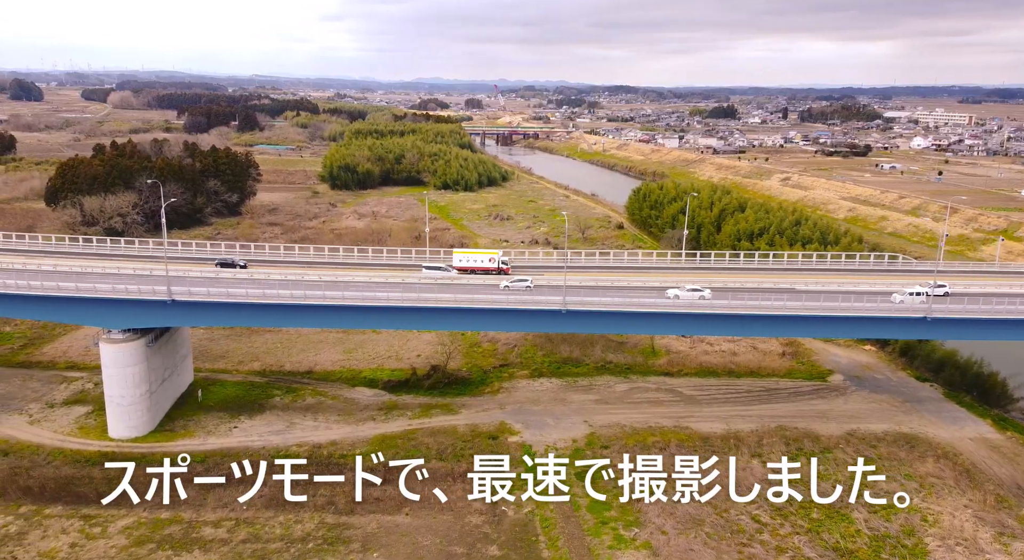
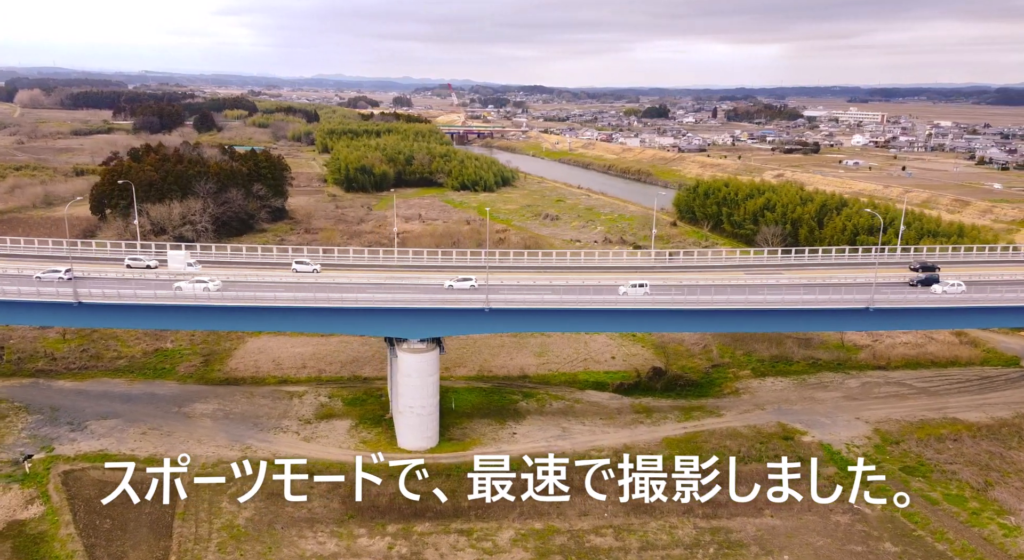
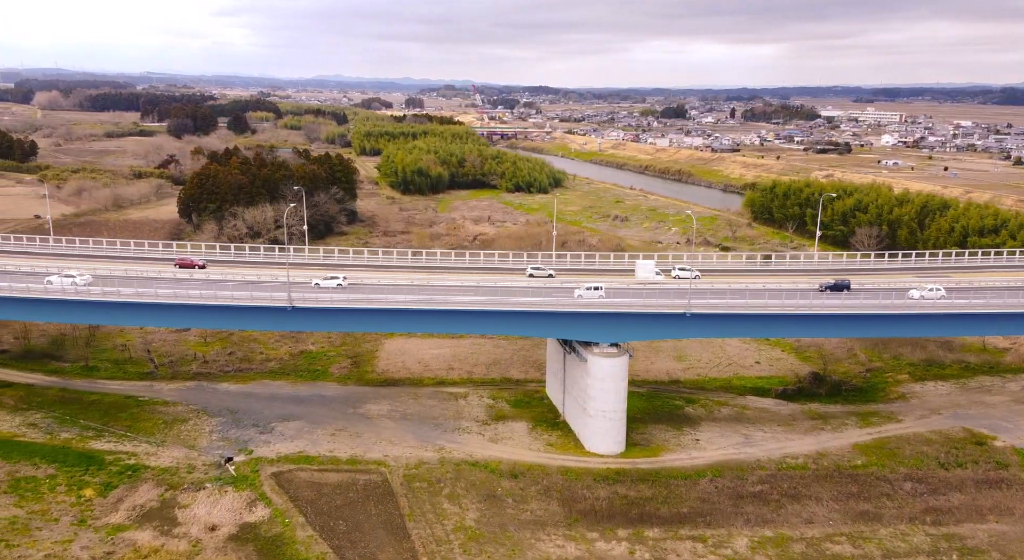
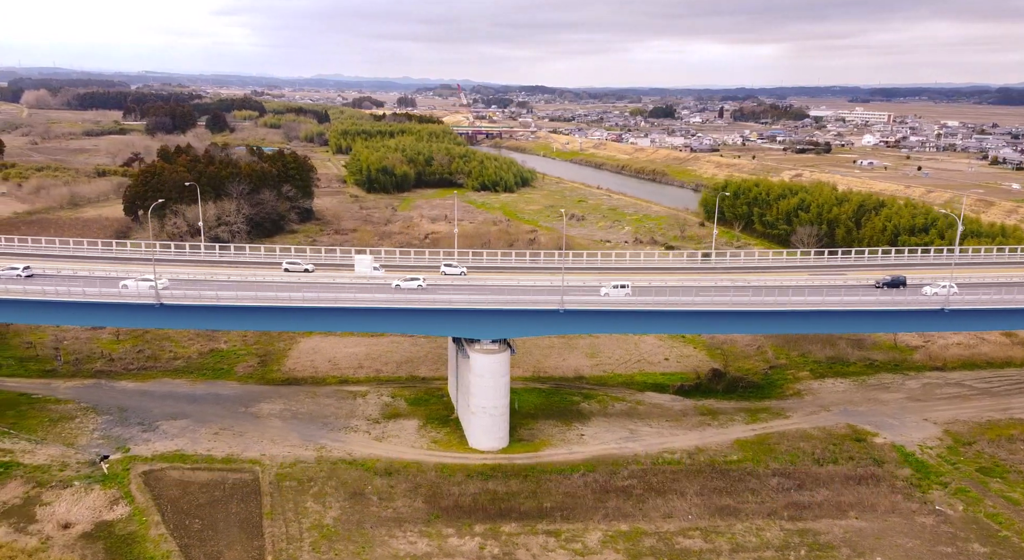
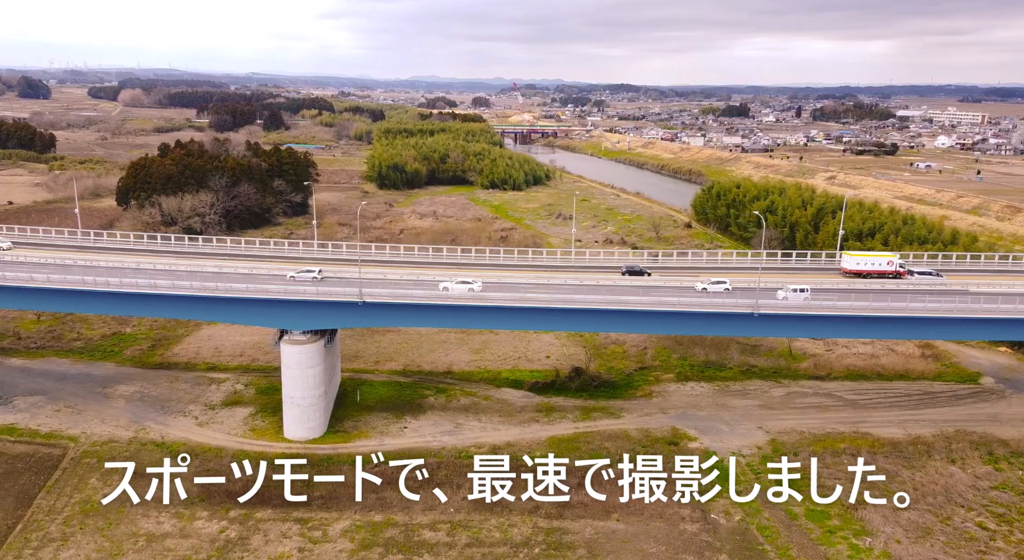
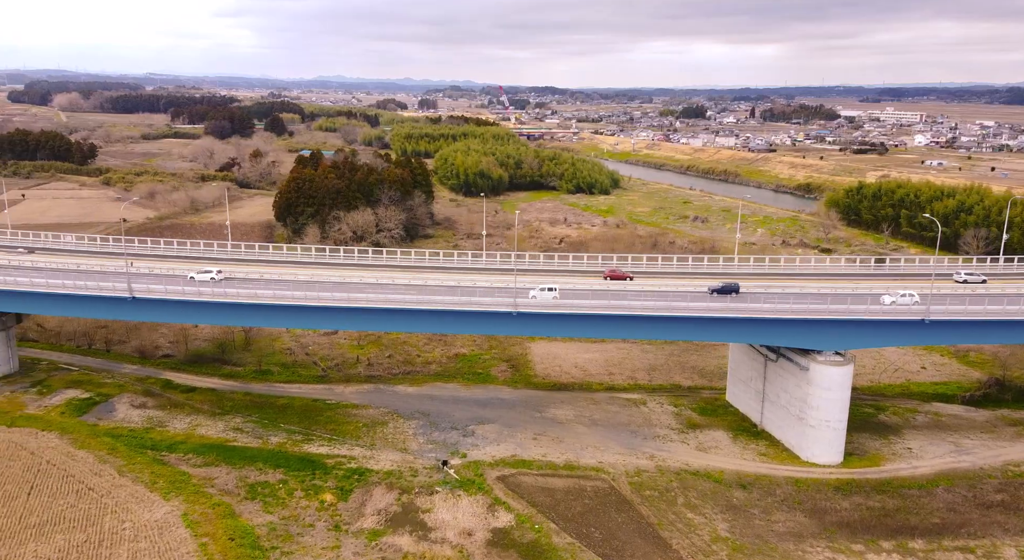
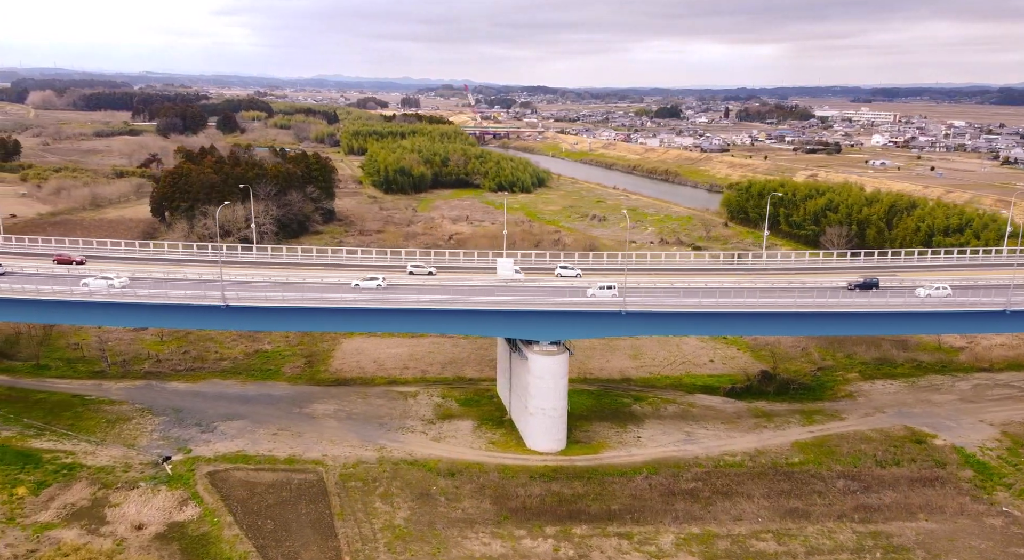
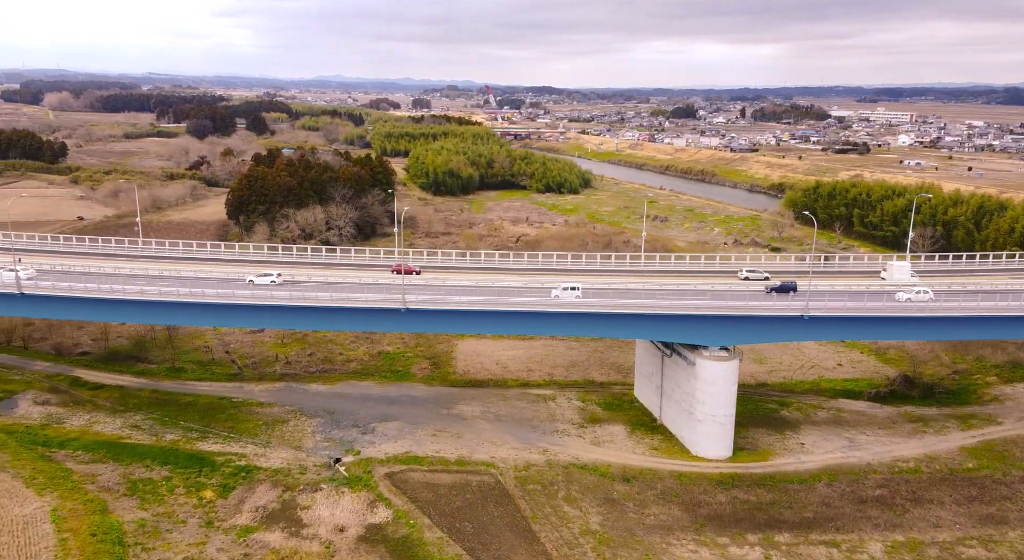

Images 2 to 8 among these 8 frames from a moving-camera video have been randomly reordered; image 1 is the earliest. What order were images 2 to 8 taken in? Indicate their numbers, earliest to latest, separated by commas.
5, 2, 4, 7, 3, 8, 6
